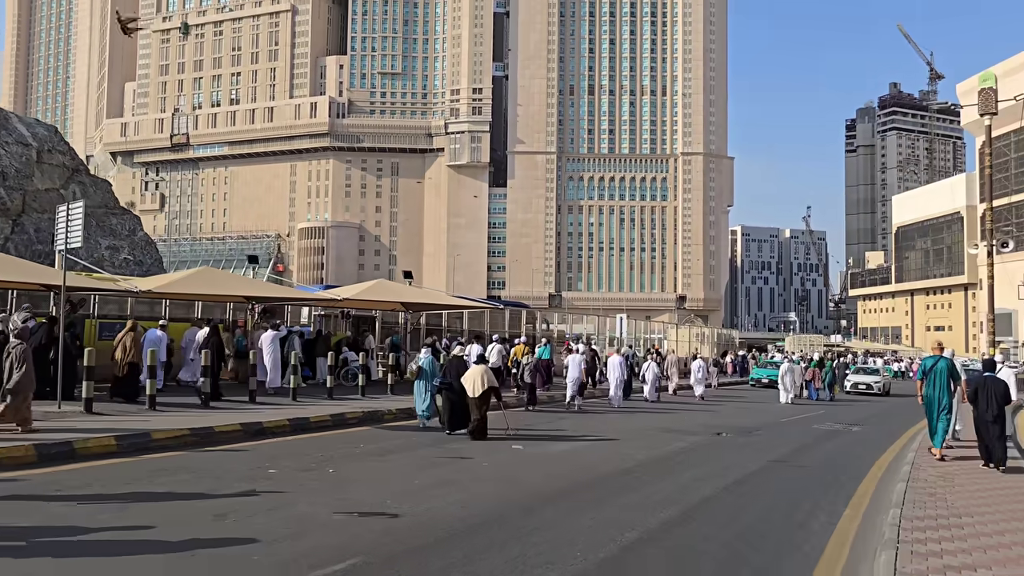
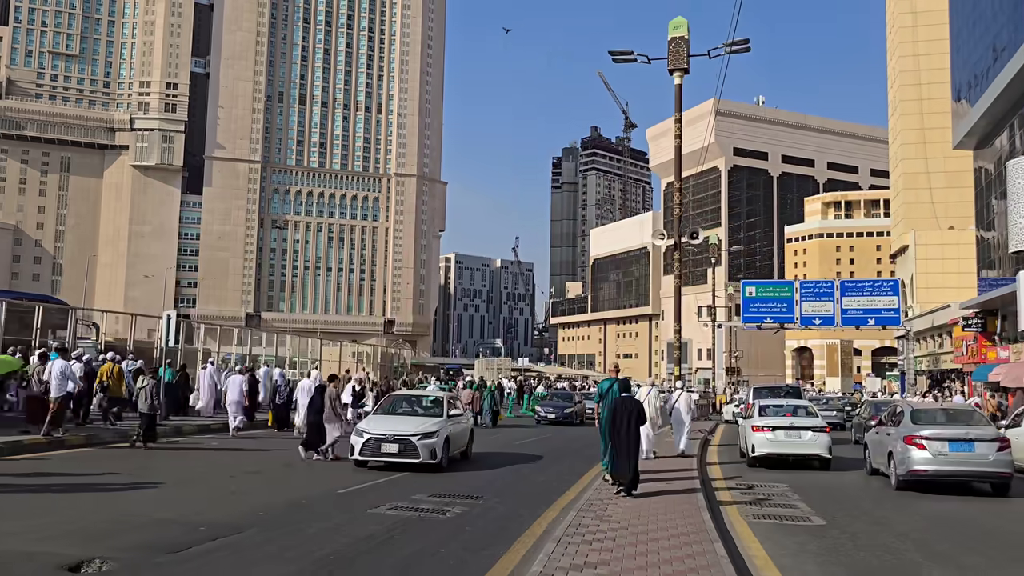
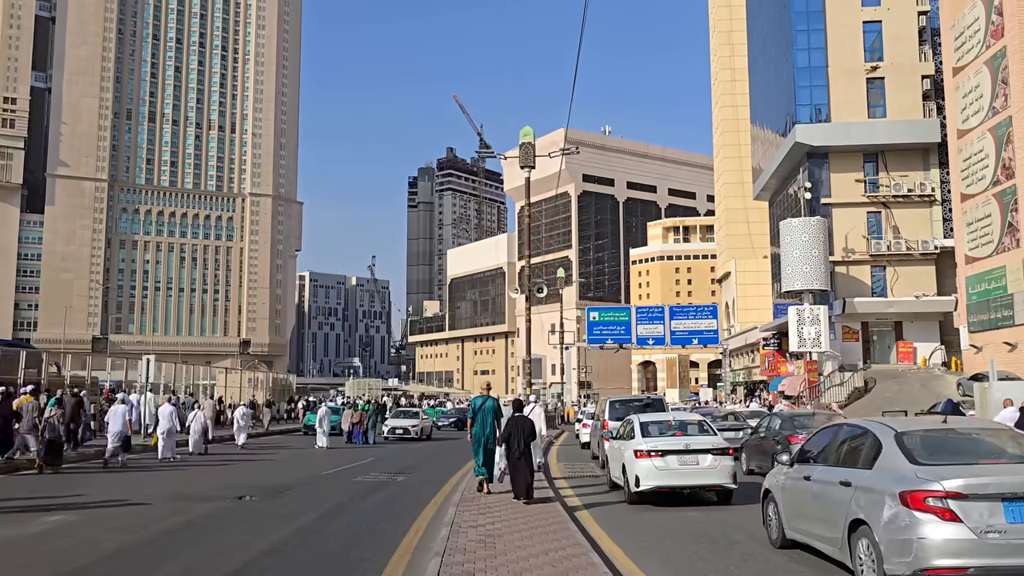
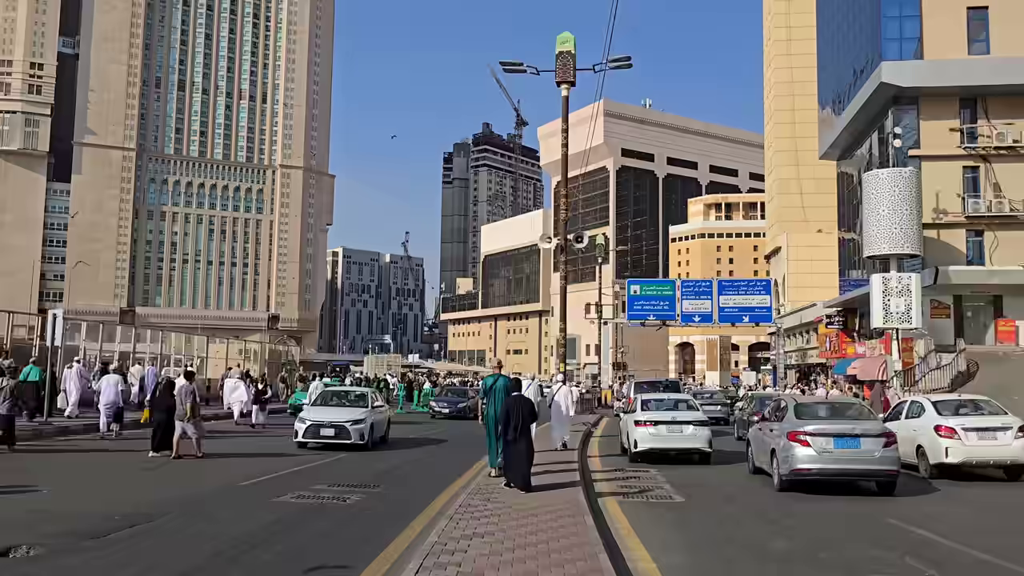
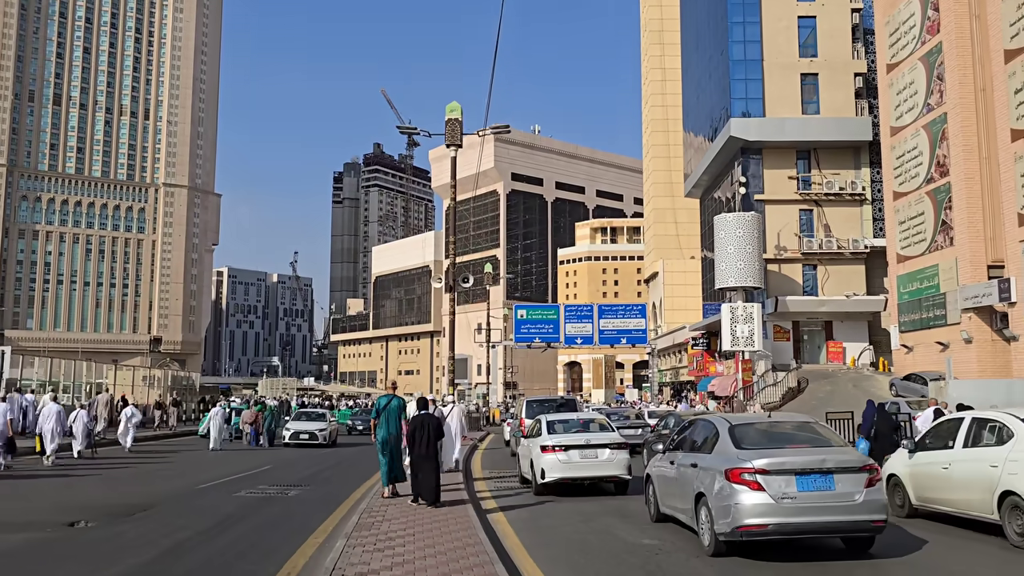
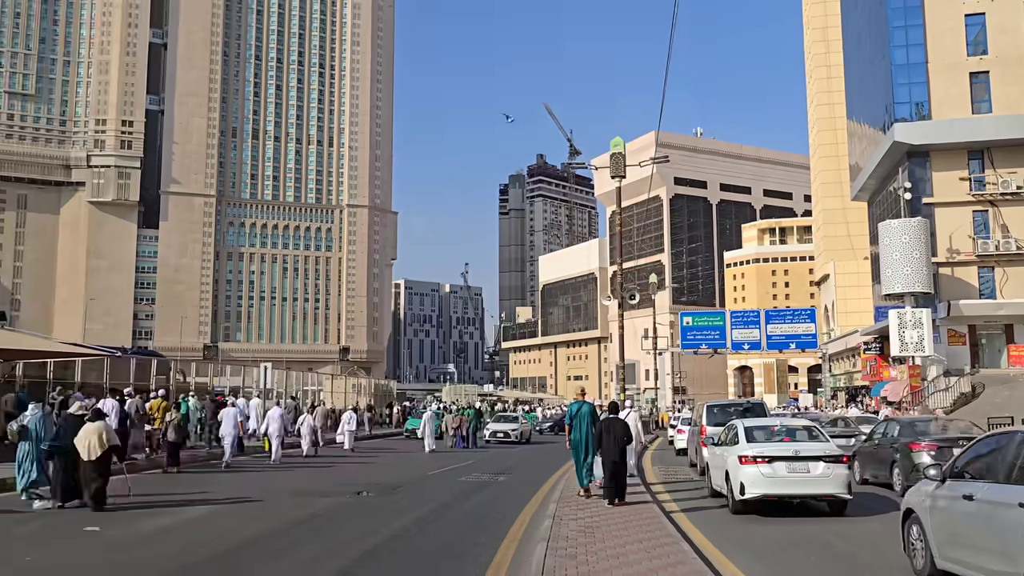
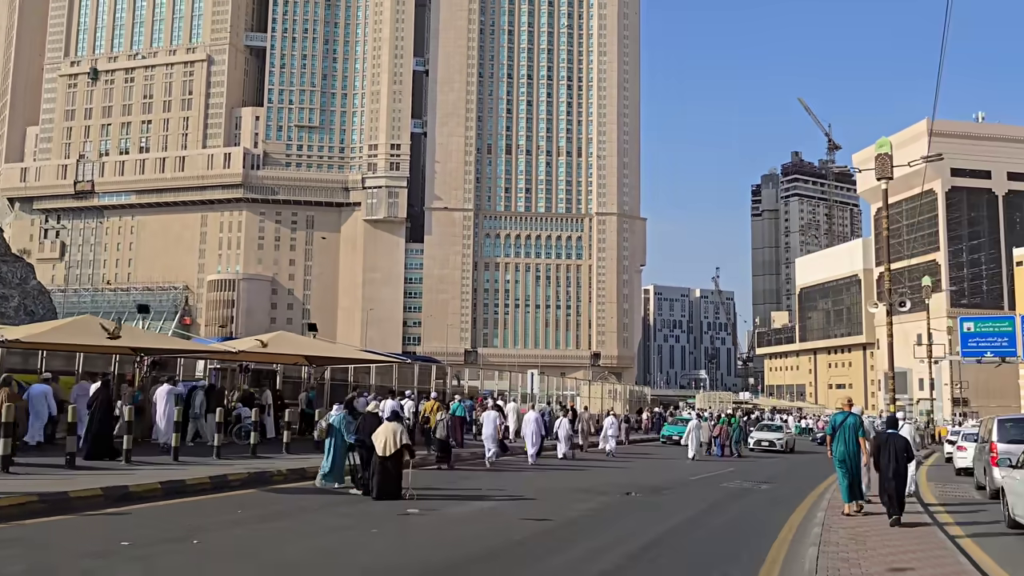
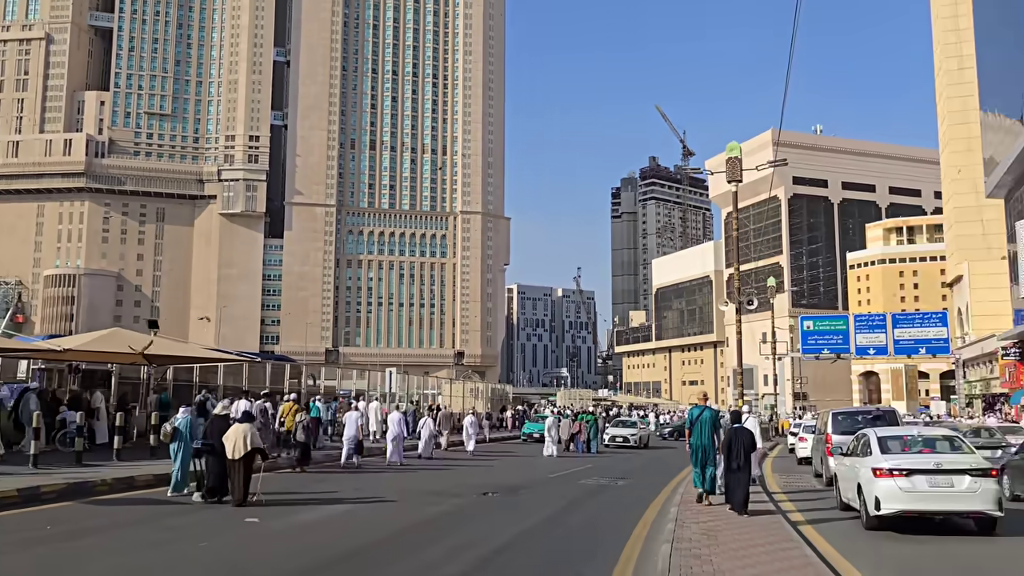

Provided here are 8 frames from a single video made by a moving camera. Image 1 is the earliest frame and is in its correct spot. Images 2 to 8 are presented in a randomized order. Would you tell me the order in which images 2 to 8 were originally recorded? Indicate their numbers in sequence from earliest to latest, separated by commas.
7, 8, 6, 3, 5, 4, 2
